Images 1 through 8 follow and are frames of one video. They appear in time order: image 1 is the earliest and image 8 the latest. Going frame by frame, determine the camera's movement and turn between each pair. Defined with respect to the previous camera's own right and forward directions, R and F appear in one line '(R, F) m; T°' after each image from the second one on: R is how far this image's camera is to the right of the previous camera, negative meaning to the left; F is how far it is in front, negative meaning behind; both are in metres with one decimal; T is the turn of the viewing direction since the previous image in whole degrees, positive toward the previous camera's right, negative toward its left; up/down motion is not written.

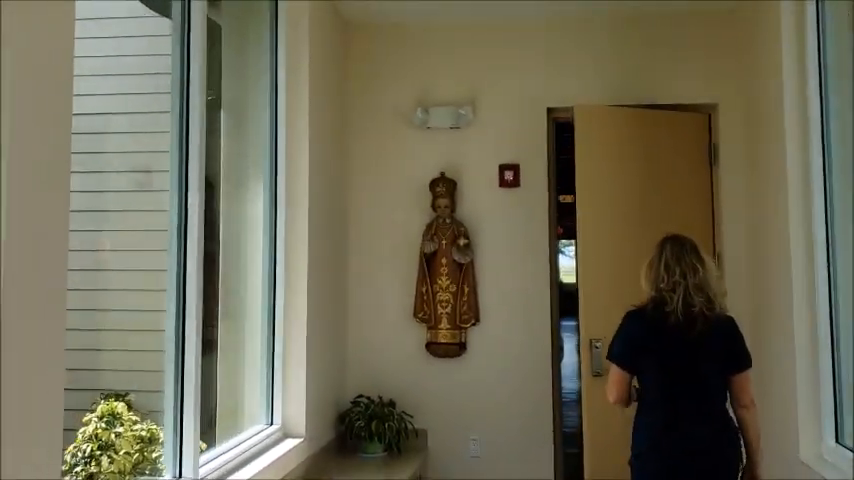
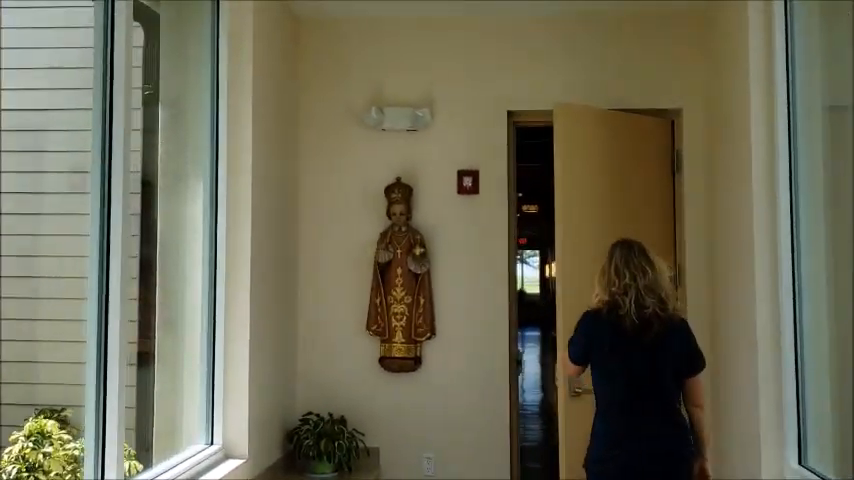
(+0.1, +0.2) m; +2°
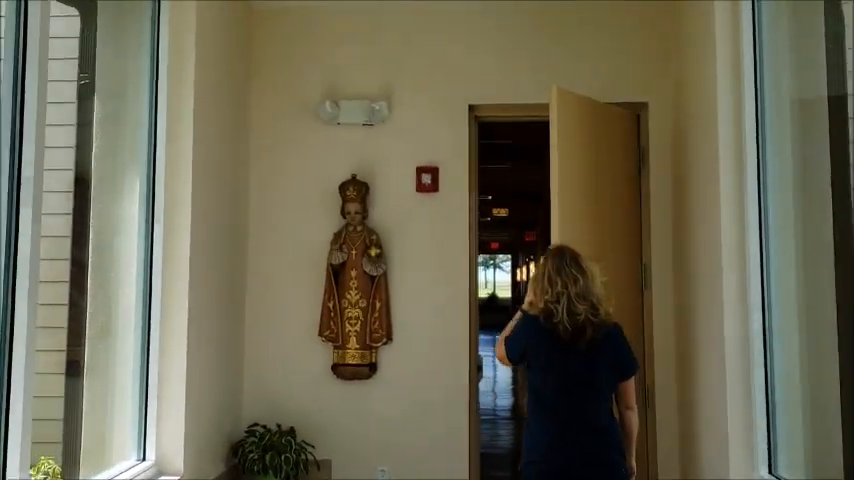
(+0.1, +0.2) m; +2°
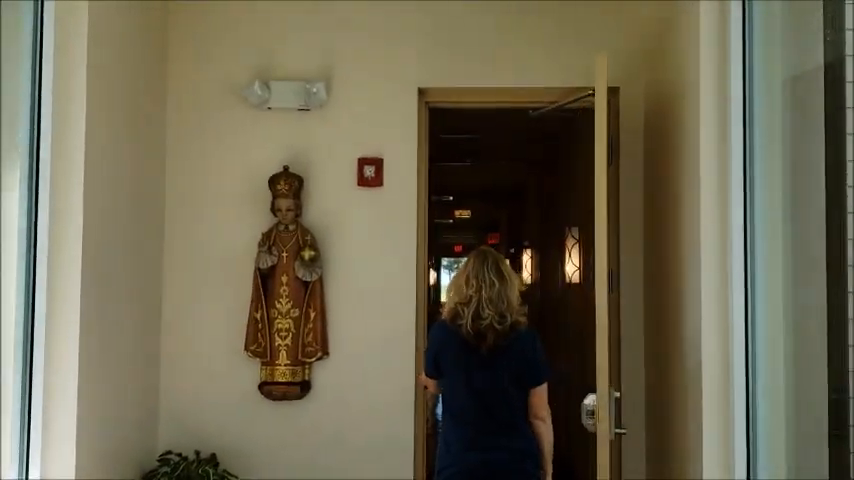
(+0.1, +0.4) m; +2°
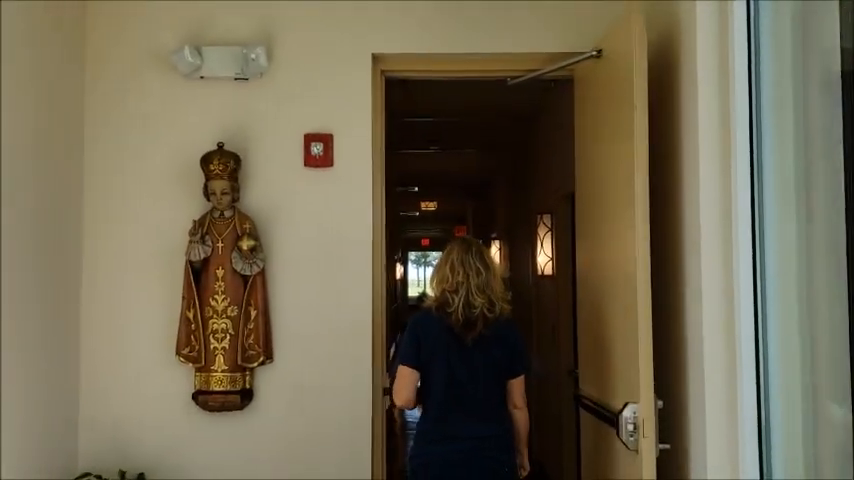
(0.0, +0.3) m; +3°
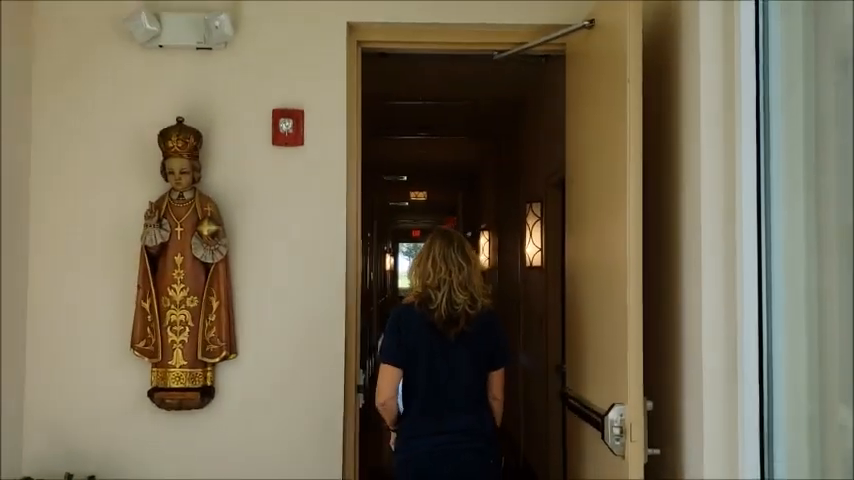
(+0.1, +0.2) m; +1°
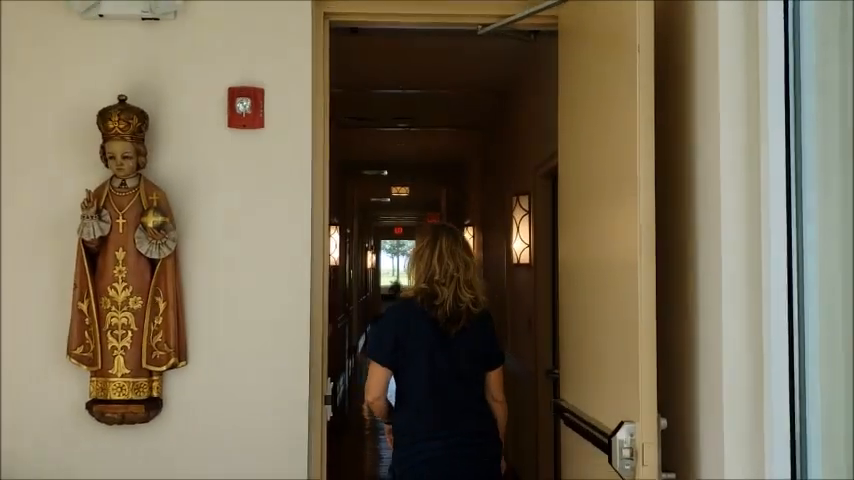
(0.0, +0.2) m; +1°
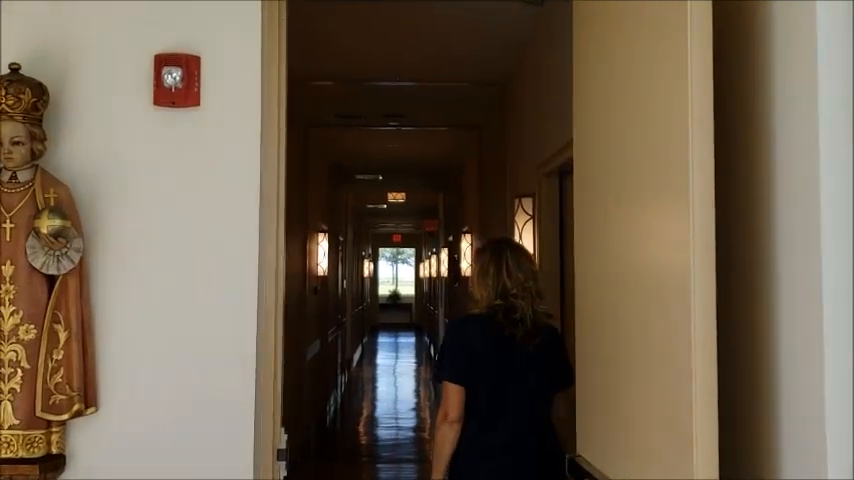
(0.0, +0.5) m; 0°
